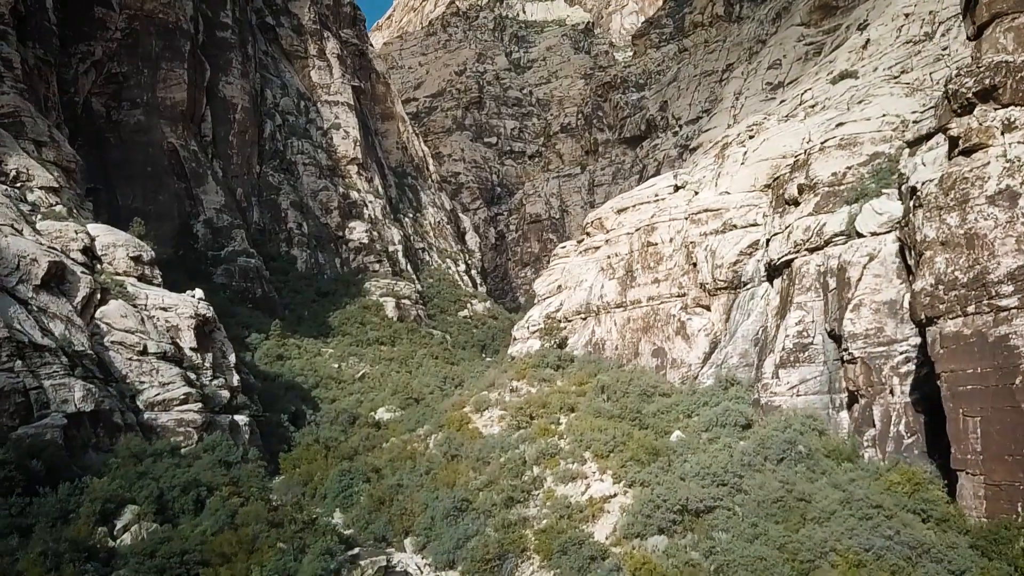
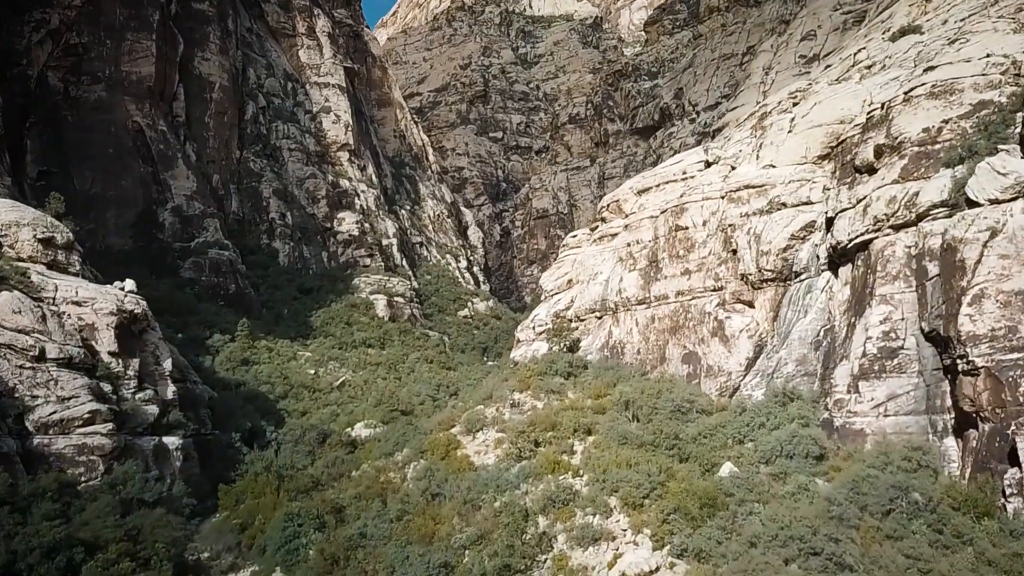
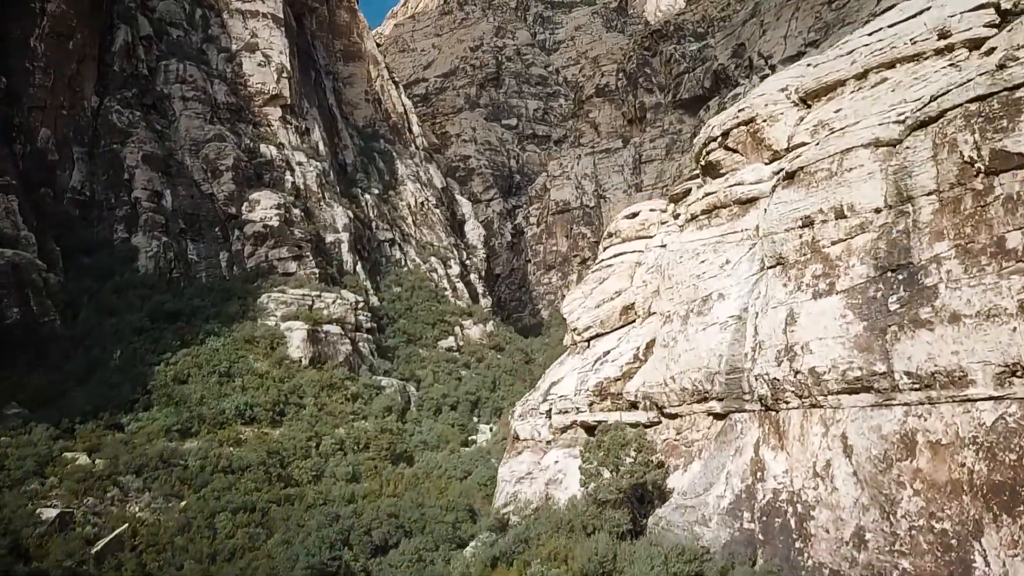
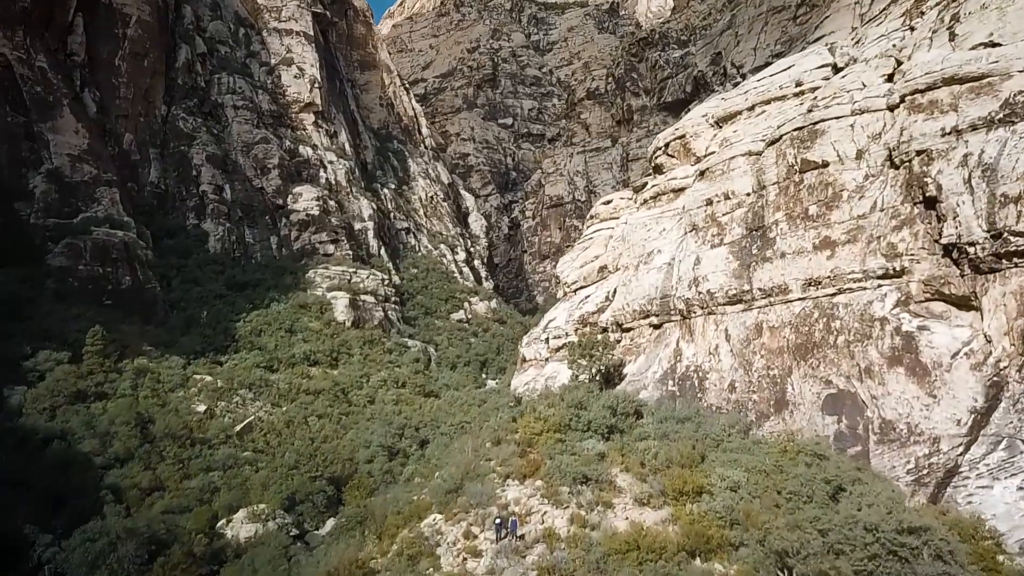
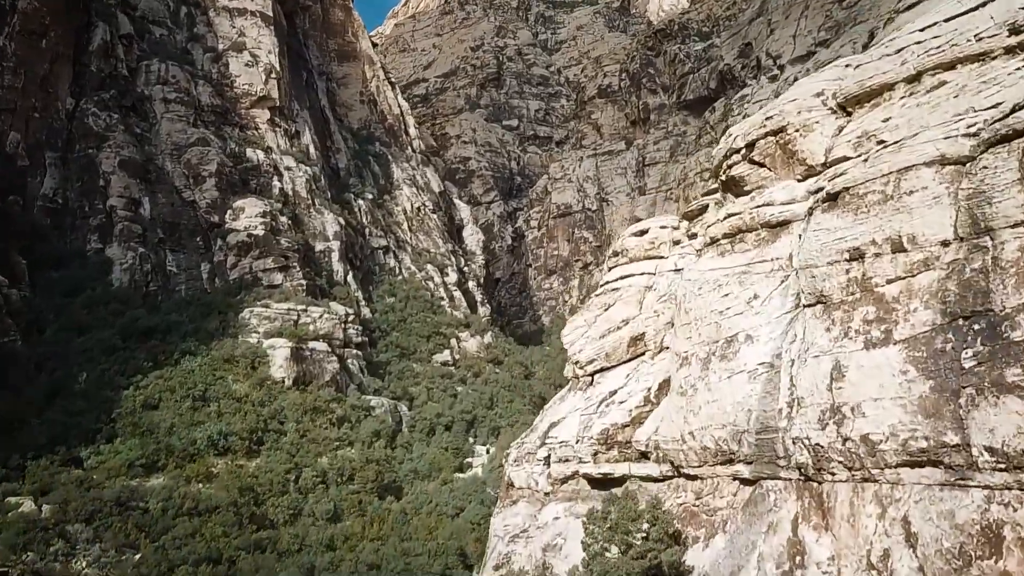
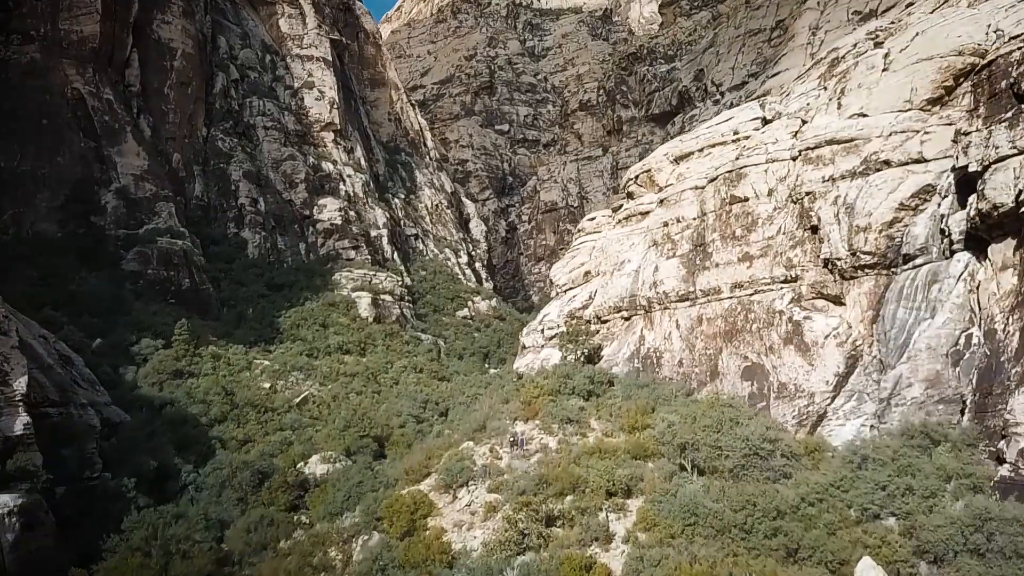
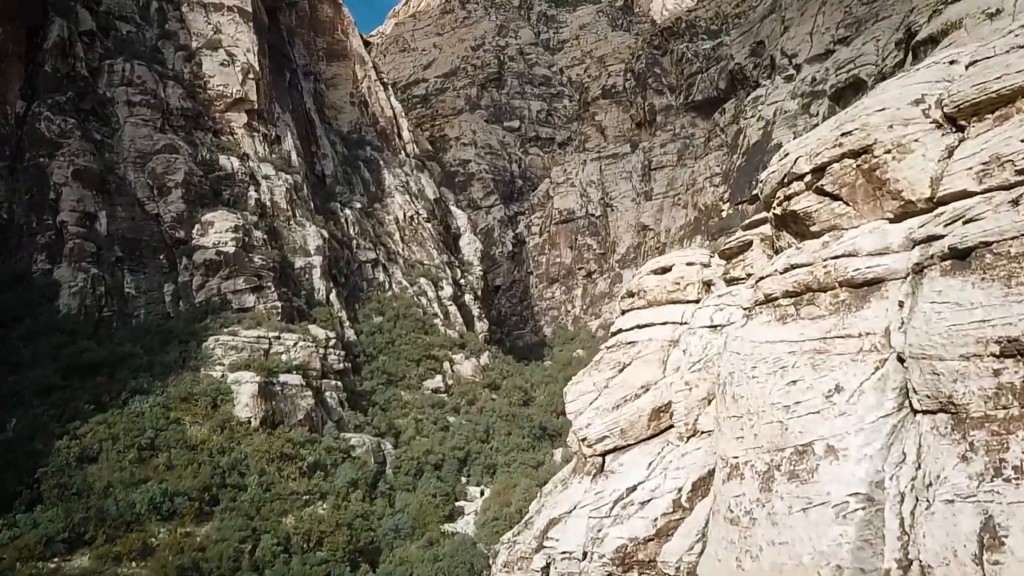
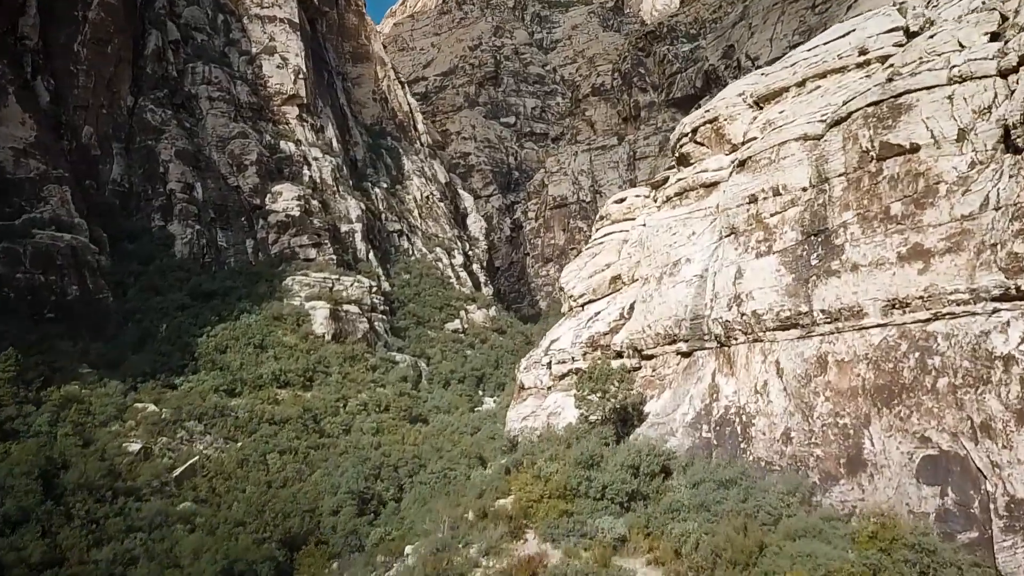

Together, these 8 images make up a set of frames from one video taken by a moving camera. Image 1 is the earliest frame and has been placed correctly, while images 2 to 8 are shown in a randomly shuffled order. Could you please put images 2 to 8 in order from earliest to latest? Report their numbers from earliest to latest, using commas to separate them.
2, 6, 4, 8, 3, 5, 7
